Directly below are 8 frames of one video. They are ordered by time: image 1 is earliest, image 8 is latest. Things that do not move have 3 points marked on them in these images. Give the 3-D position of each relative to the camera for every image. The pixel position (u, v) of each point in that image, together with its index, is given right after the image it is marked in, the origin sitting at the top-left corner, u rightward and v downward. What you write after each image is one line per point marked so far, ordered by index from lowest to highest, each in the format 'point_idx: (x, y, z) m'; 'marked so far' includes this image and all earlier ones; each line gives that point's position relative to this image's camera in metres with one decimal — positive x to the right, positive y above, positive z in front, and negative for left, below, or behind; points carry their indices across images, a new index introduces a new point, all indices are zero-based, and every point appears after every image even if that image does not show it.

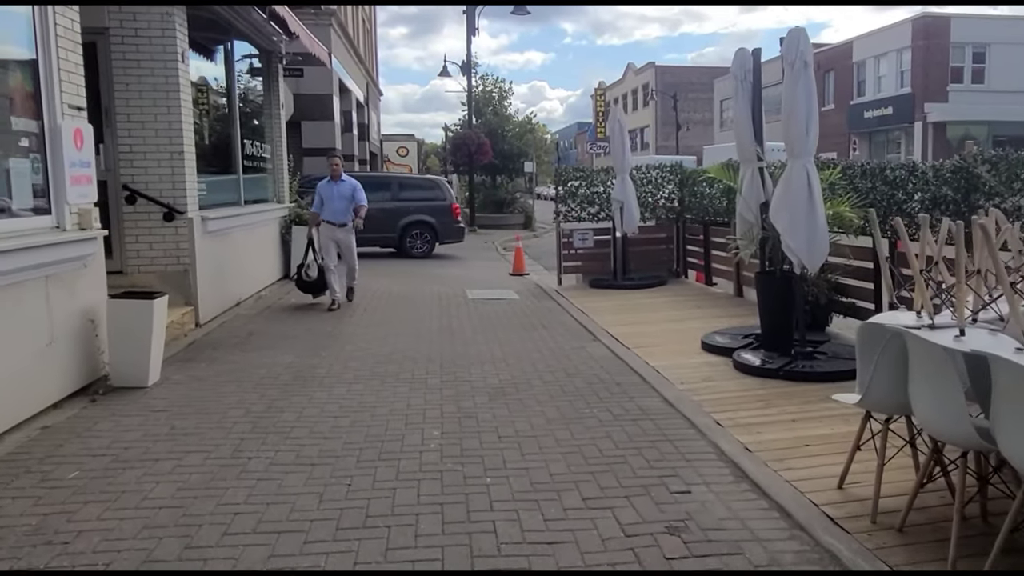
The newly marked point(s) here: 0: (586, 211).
0: (+1.4, +1.4, +14.2) m
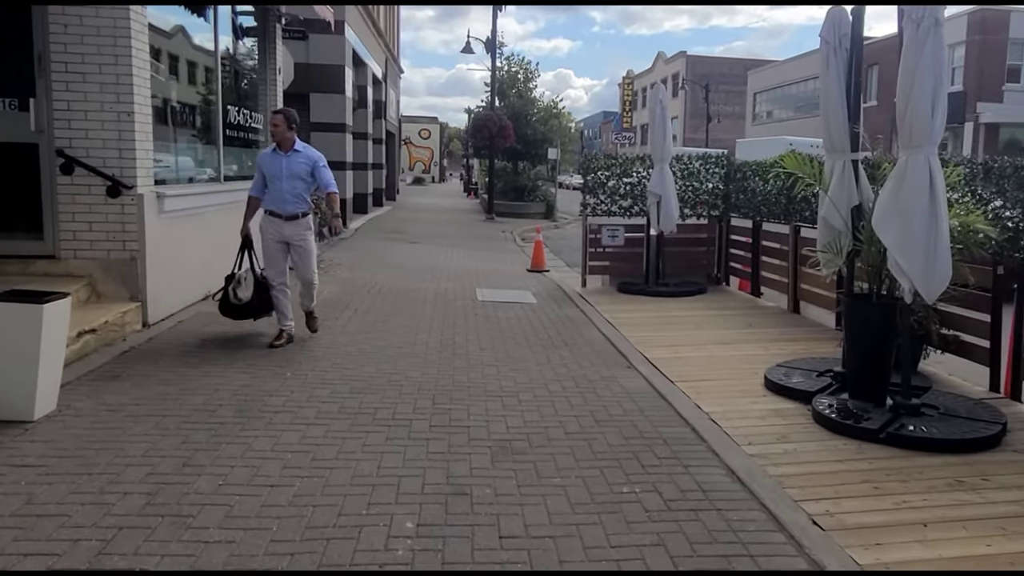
0: (+1.7, +1.4, +12.5) m
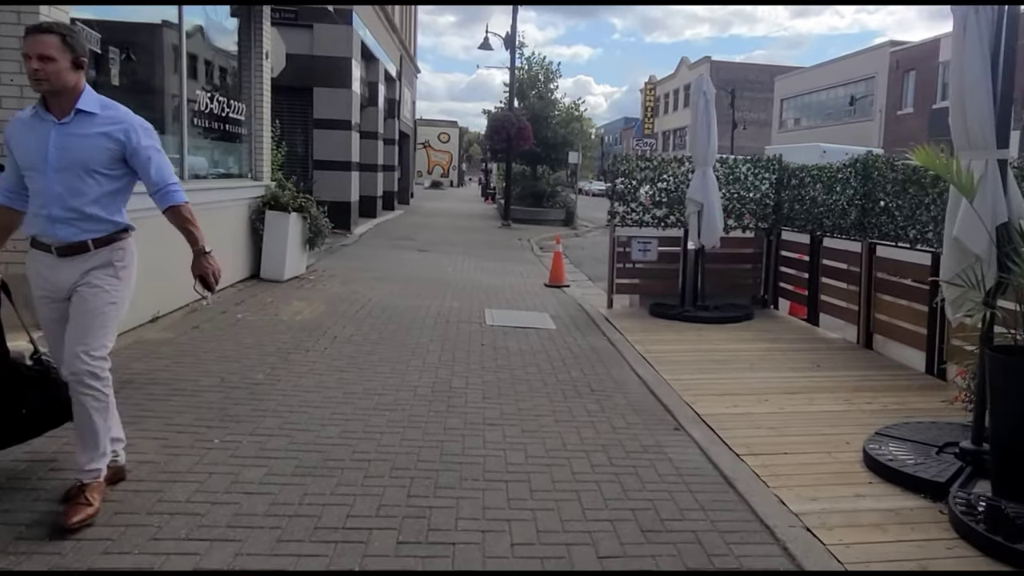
0: (+2.0, +1.1, +10.9) m
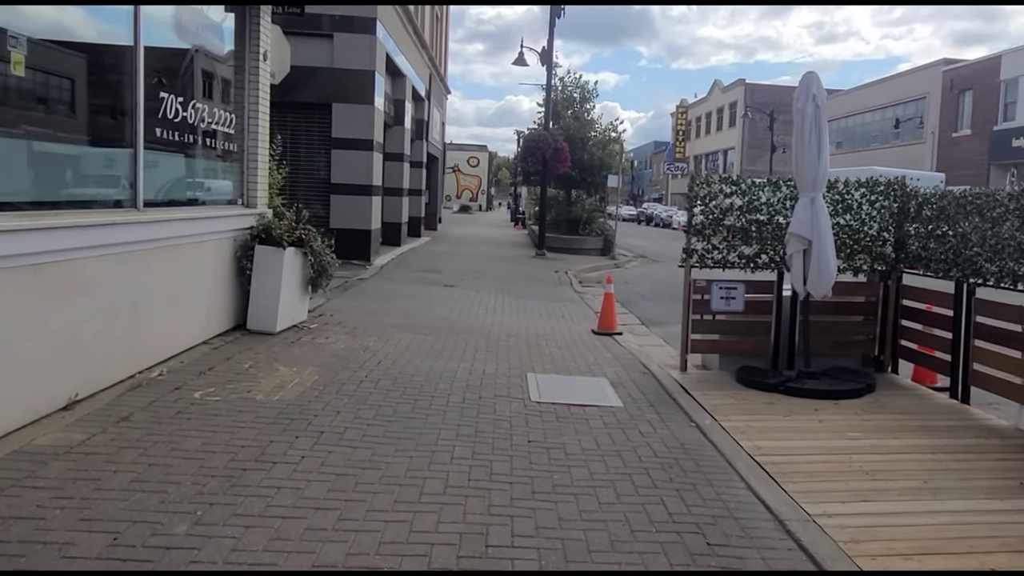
0: (+2.5, +0.4, +8.6) m
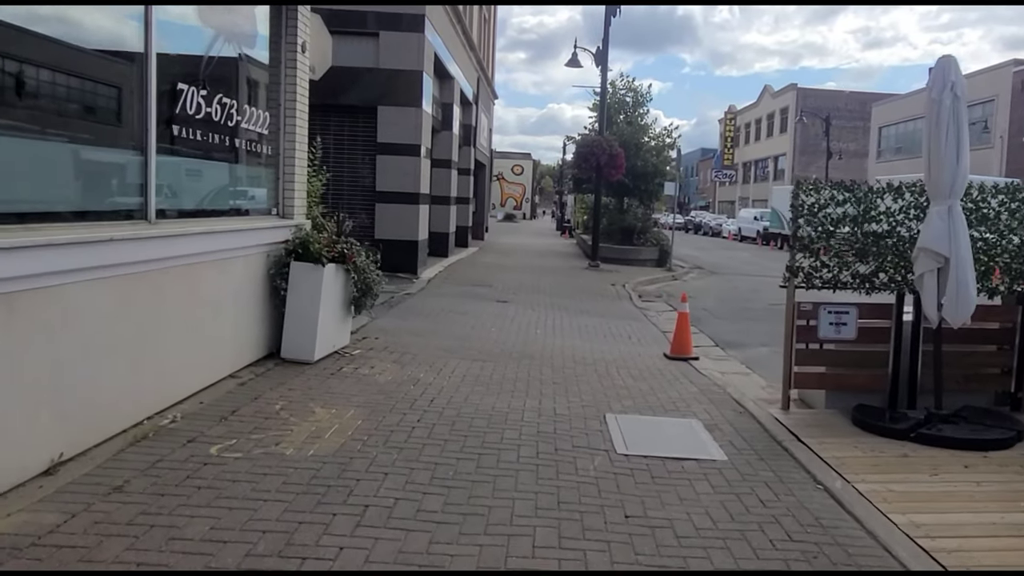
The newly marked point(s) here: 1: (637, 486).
0: (+3.2, +0.2, +7.2) m
1: (+0.8, -1.3, +4.9) m
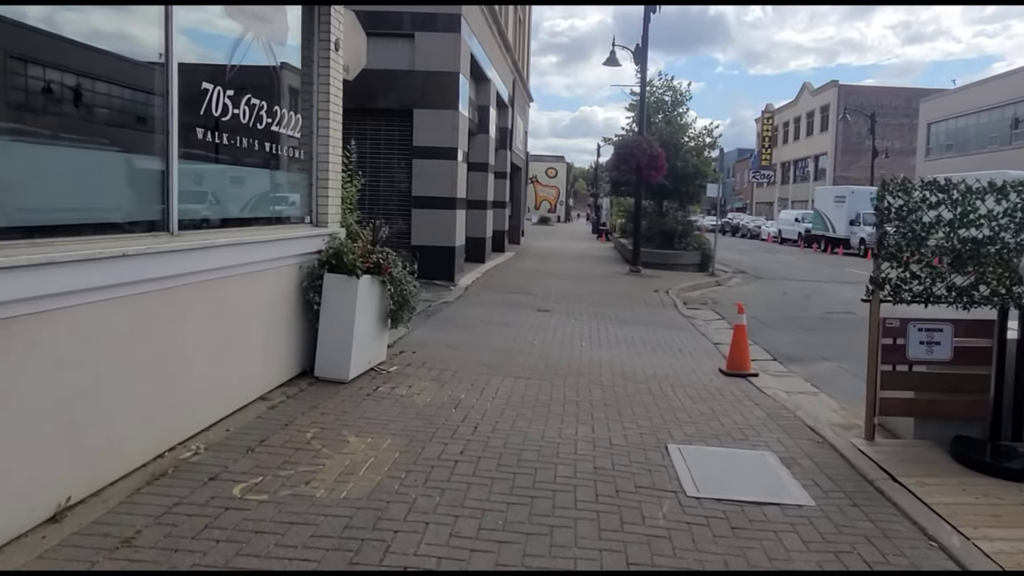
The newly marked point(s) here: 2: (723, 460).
0: (+3.6, +0.1, +6.5) m
1: (+1.1, -1.4, +4.2) m
2: (+1.7, -1.3, +6.0) m
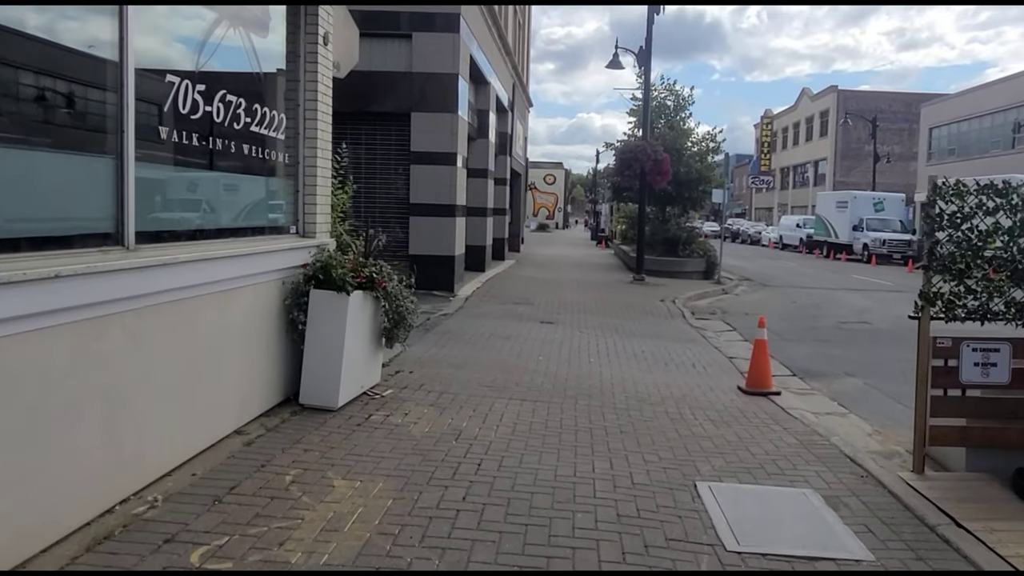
0: (+3.7, -0.1, +5.8) m
1: (+1.2, -1.5, +3.5) m
2: (+1.7, -1.5, +5.3) m
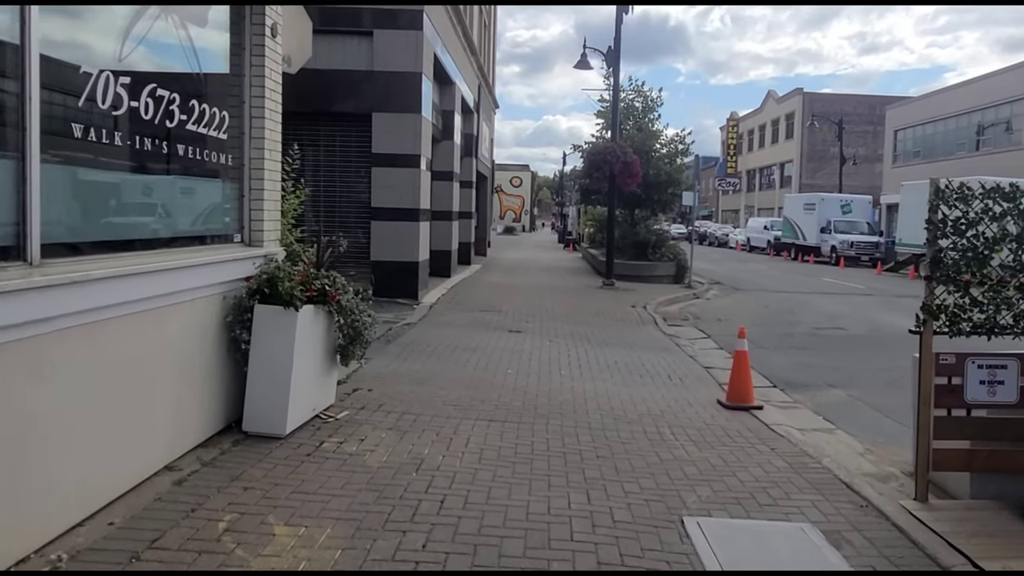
0: (+3.5, -0.1, +5.4) m
1: (+1.1, -1.6, +3.0) m
2: (+1.5, -1.6, +4.8) m
